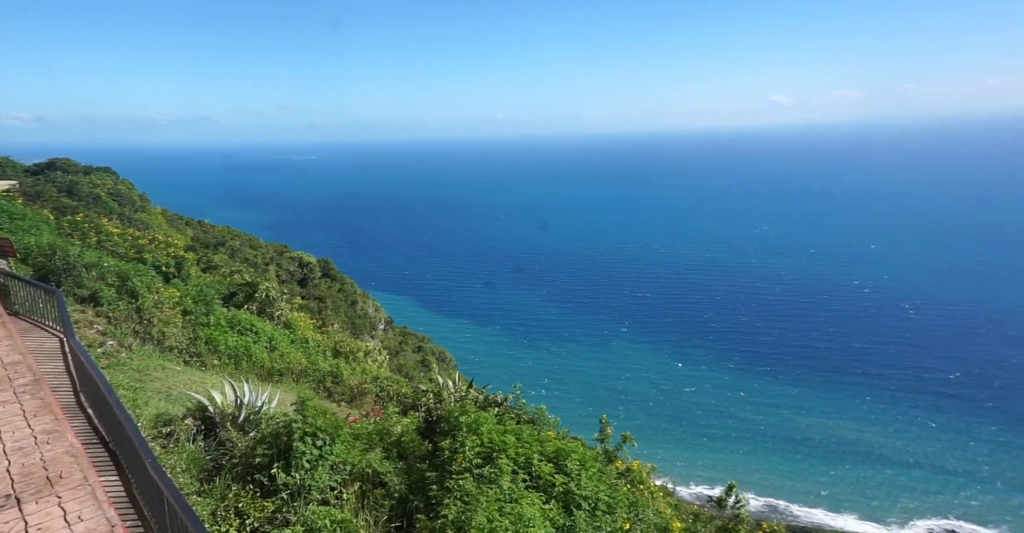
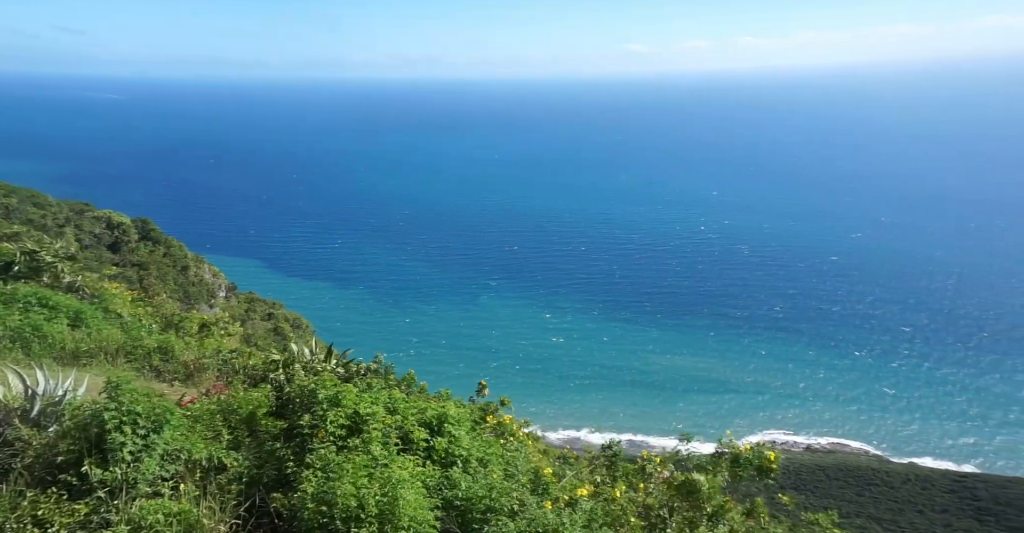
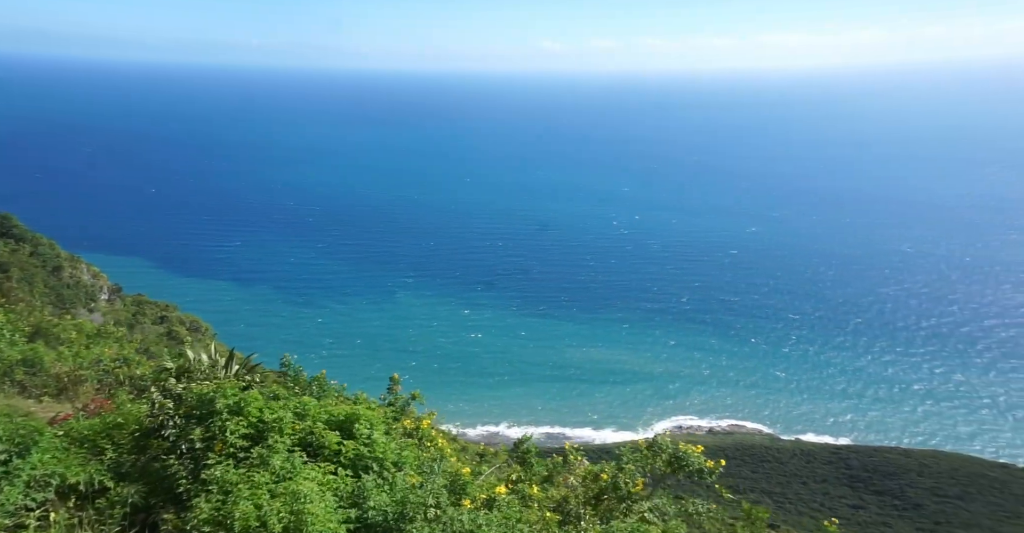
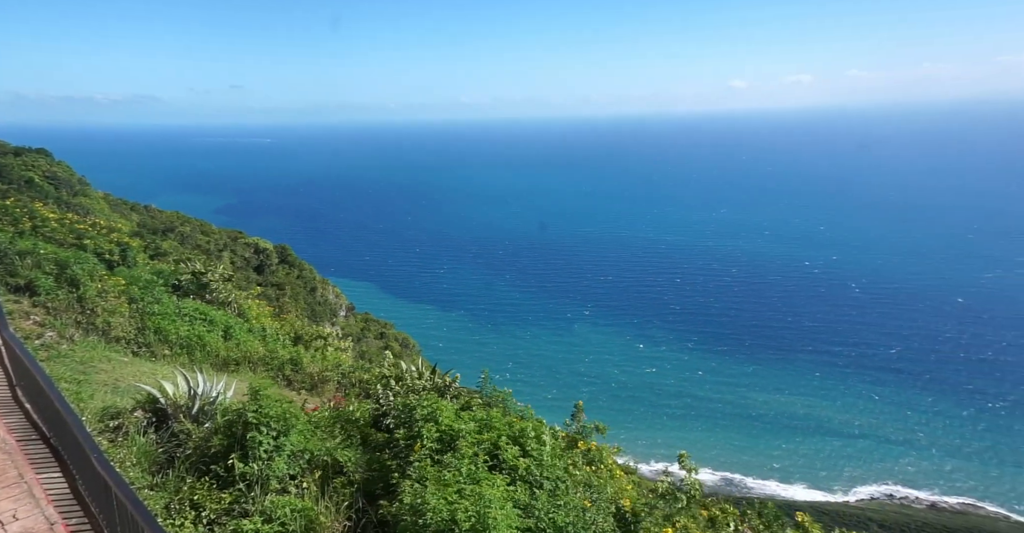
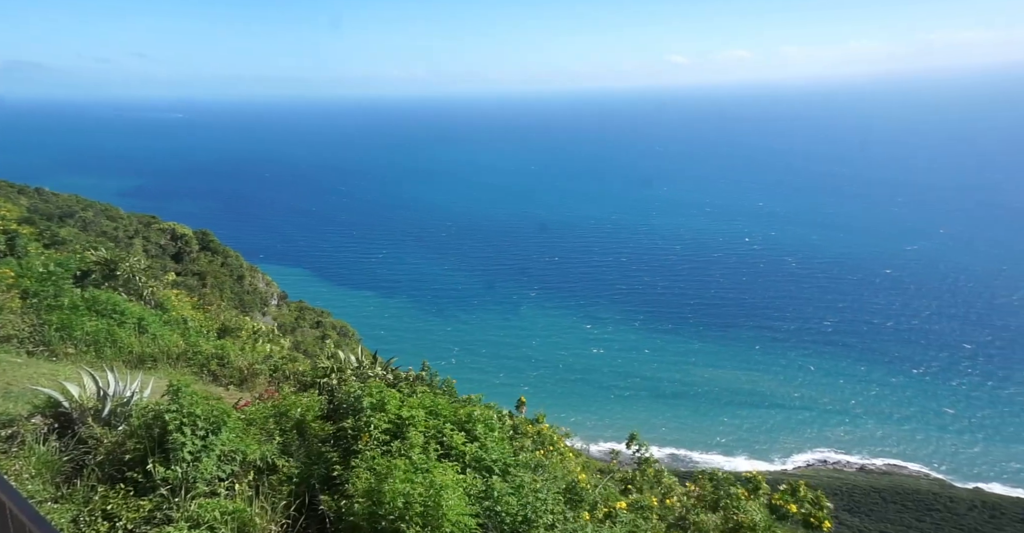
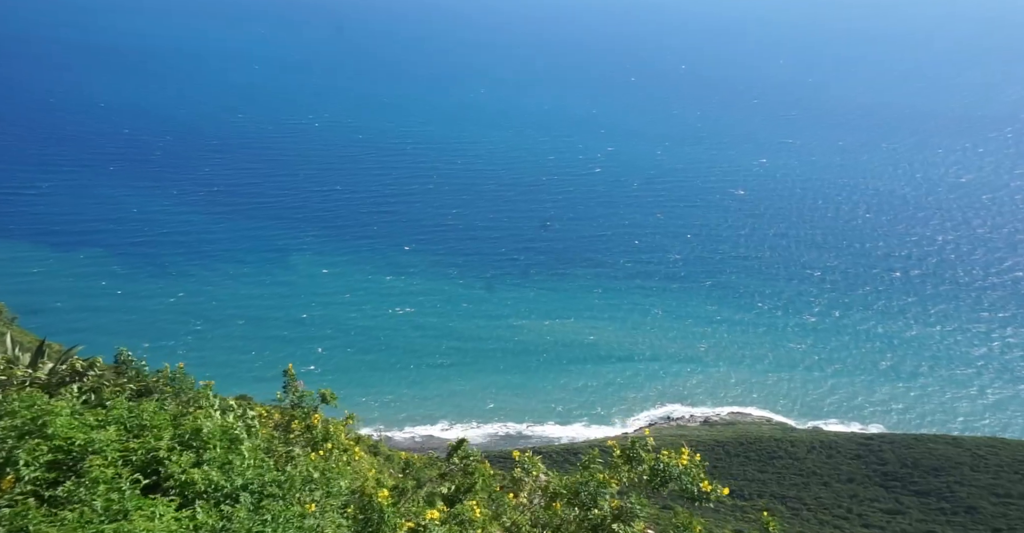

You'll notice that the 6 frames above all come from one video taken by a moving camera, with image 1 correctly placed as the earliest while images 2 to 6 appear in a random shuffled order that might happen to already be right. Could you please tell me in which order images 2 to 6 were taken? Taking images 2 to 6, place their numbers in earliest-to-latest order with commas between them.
4, 5, 2, 3, 6
